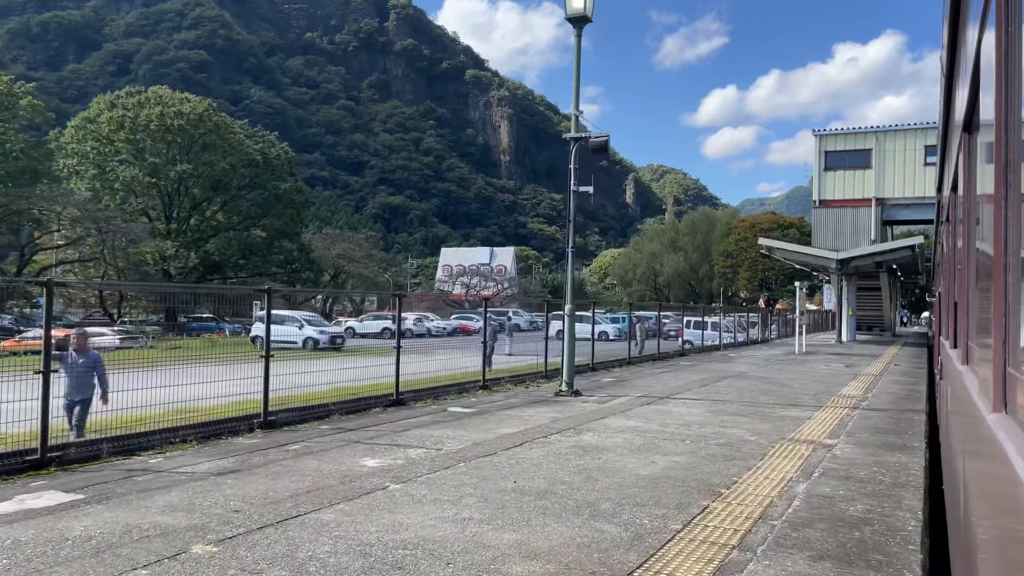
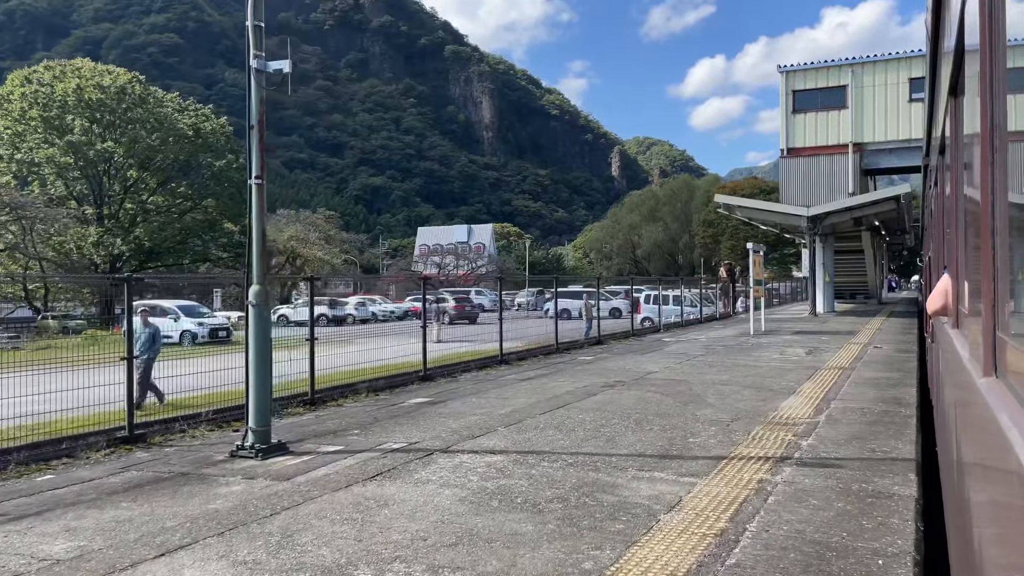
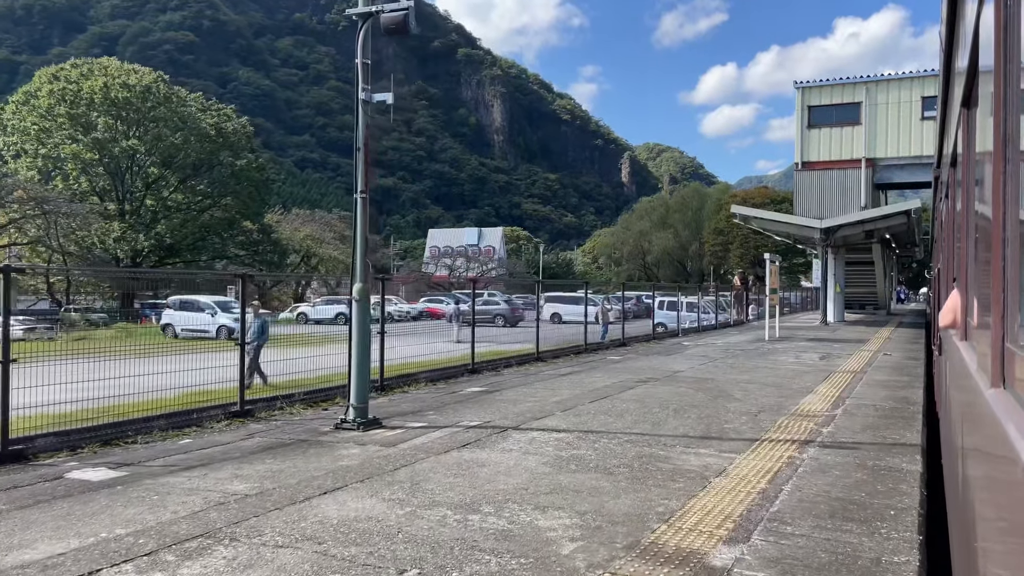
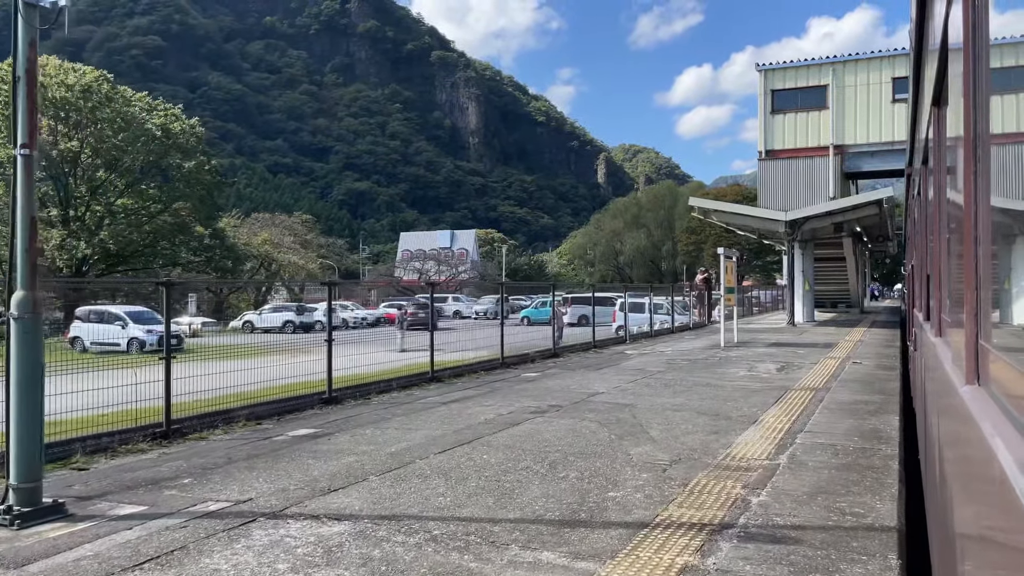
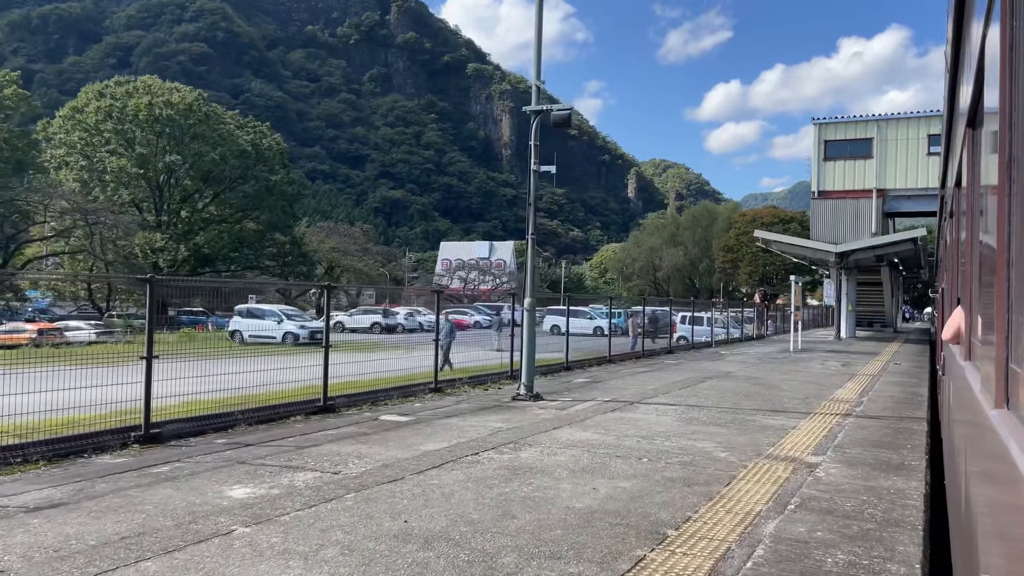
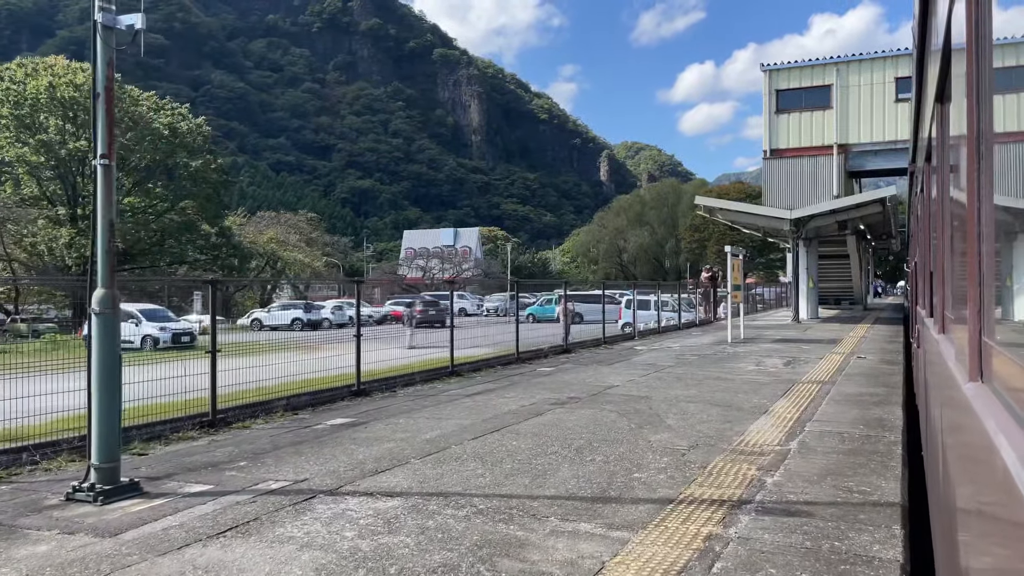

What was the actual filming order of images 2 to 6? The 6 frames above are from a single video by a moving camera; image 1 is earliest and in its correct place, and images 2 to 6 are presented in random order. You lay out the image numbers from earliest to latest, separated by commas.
5, 3, 2, 6, 4
